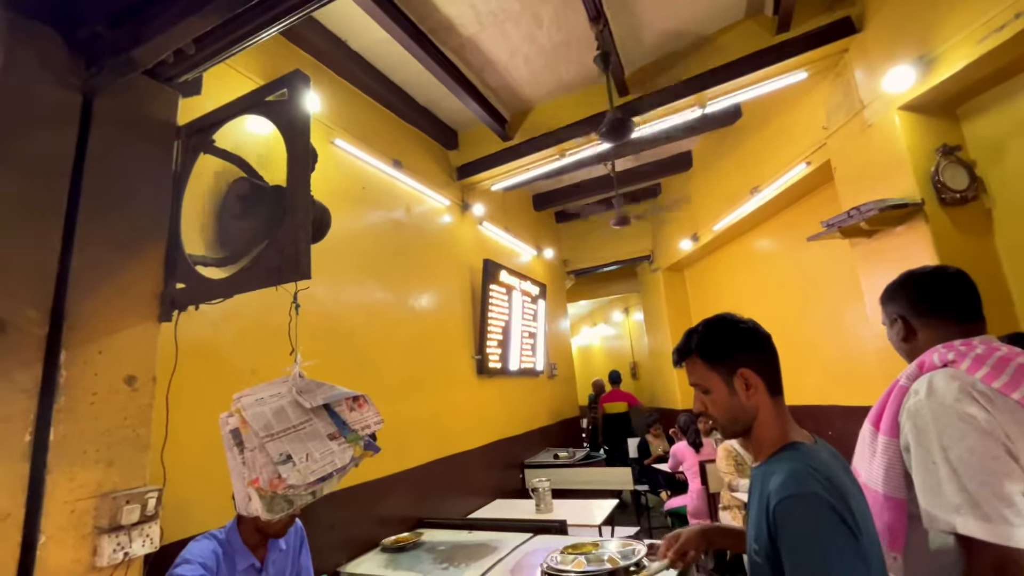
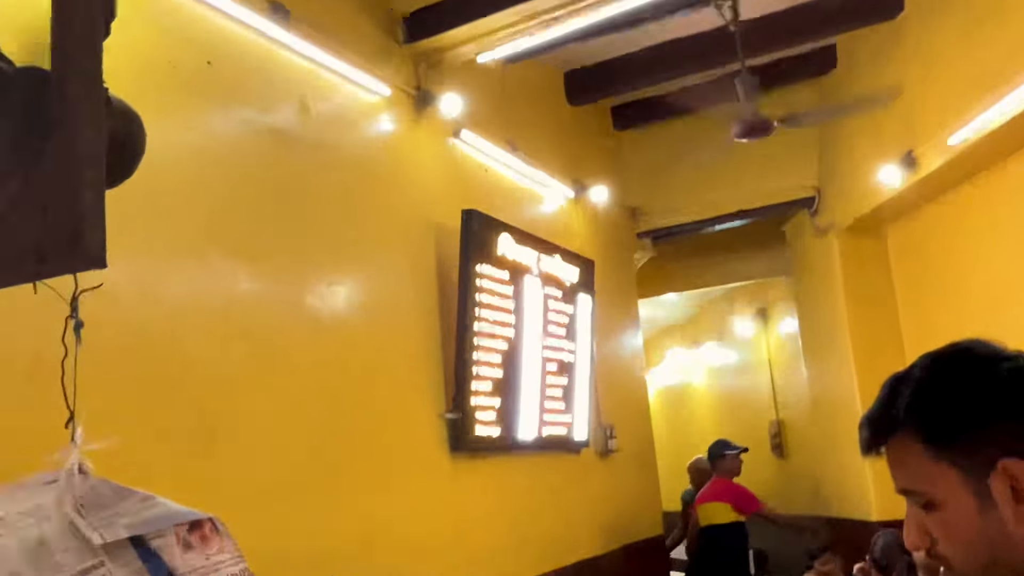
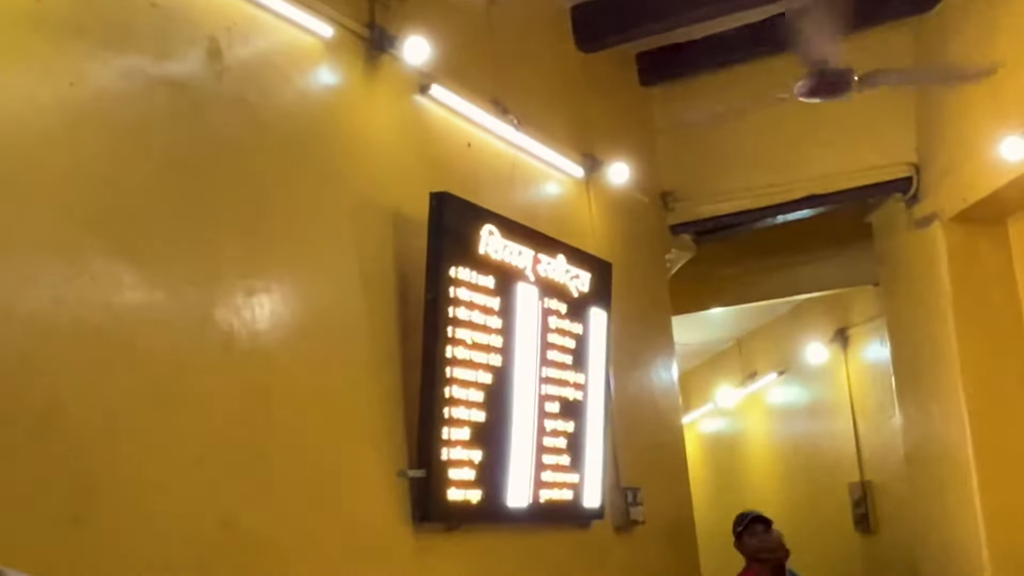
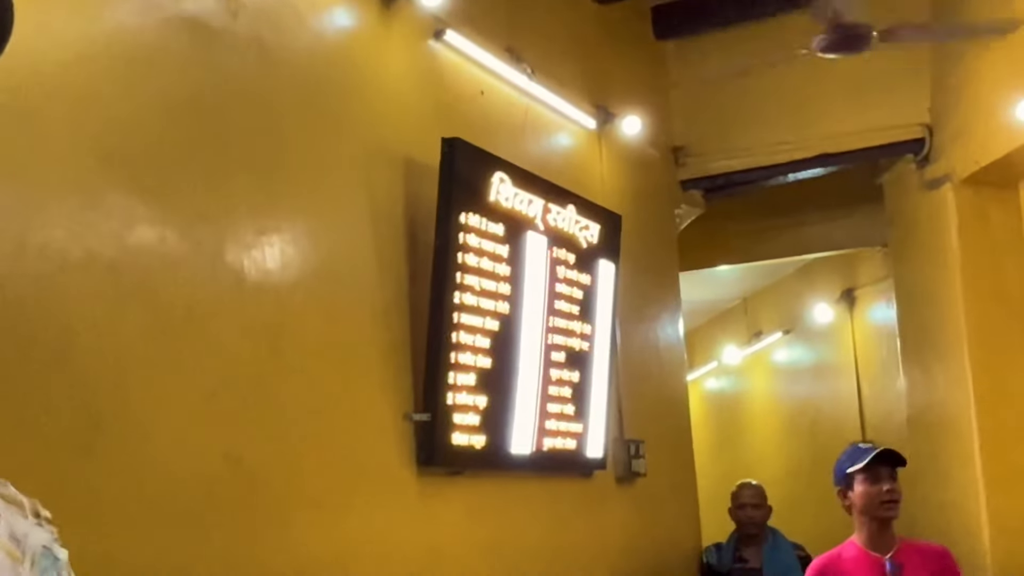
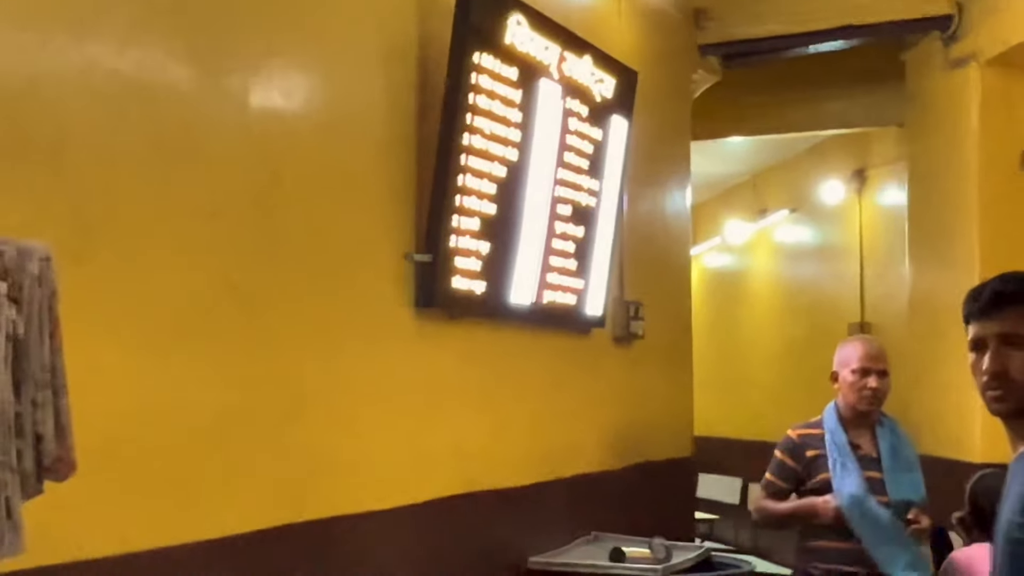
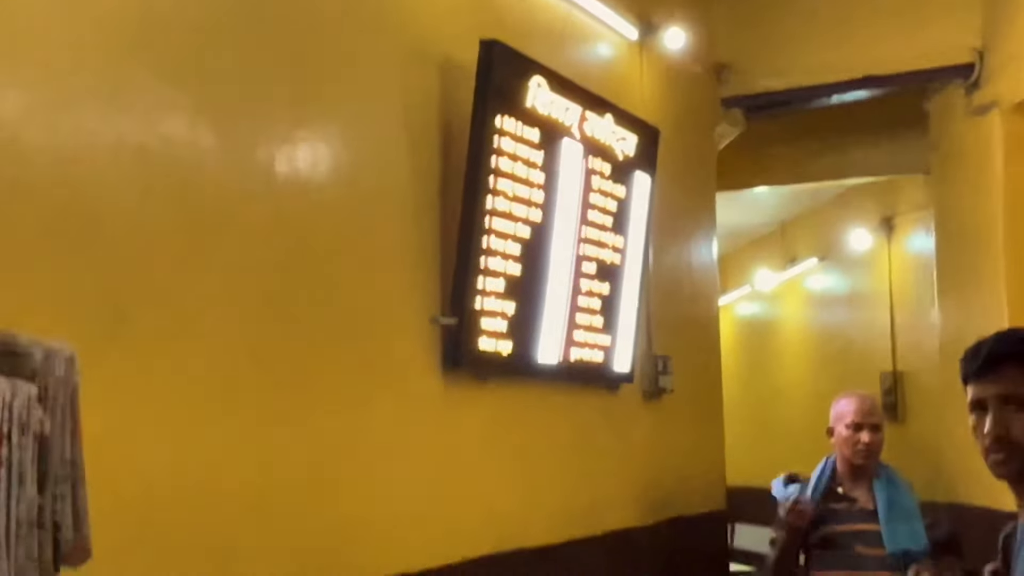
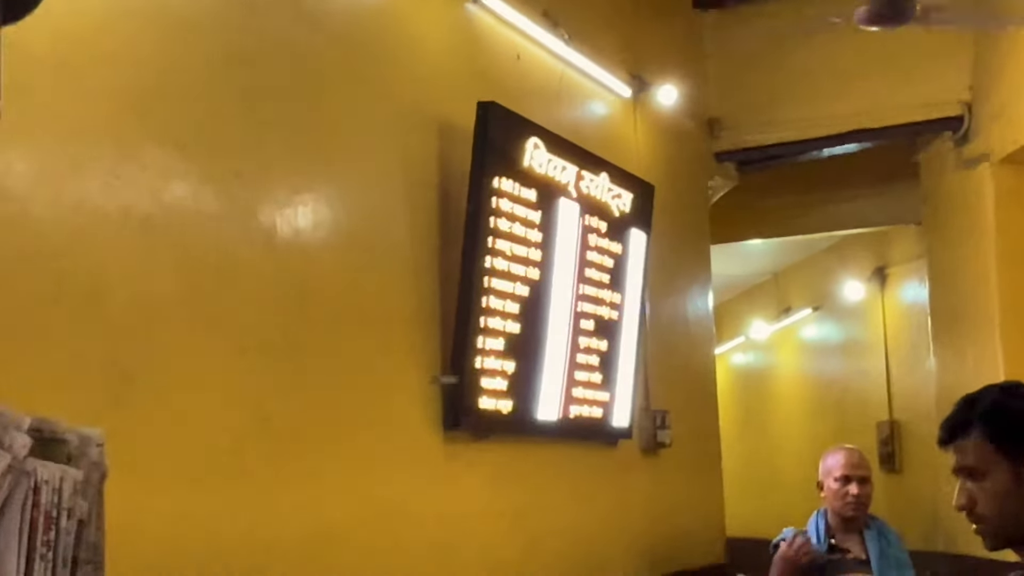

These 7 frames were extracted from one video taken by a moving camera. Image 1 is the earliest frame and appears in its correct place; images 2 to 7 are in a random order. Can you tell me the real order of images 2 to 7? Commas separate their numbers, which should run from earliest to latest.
2, 3, 4, 7, 6, 5
